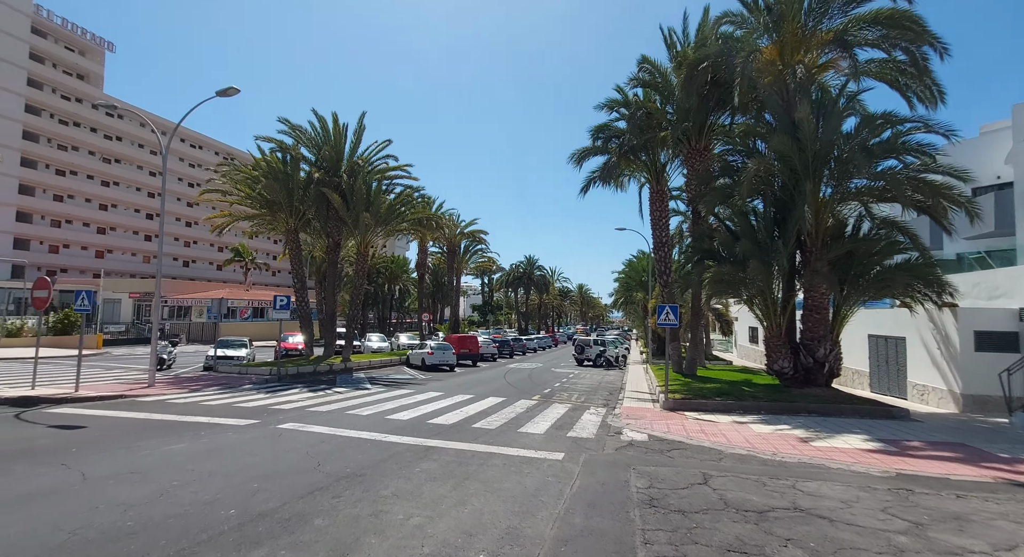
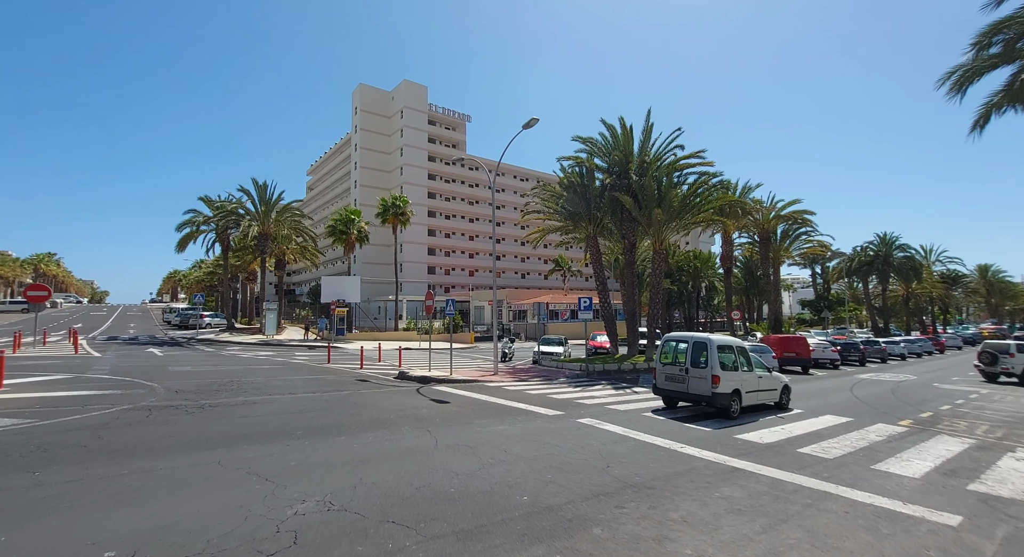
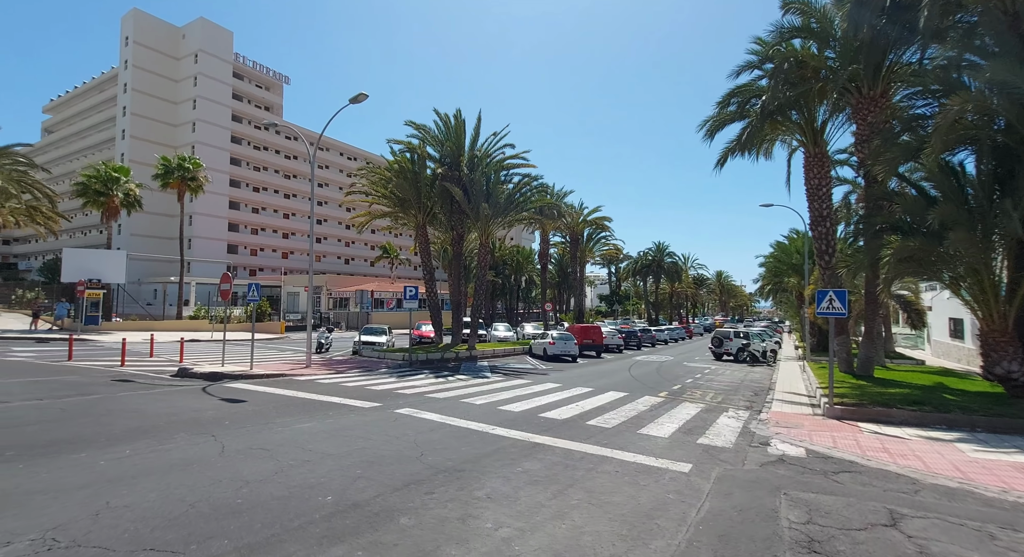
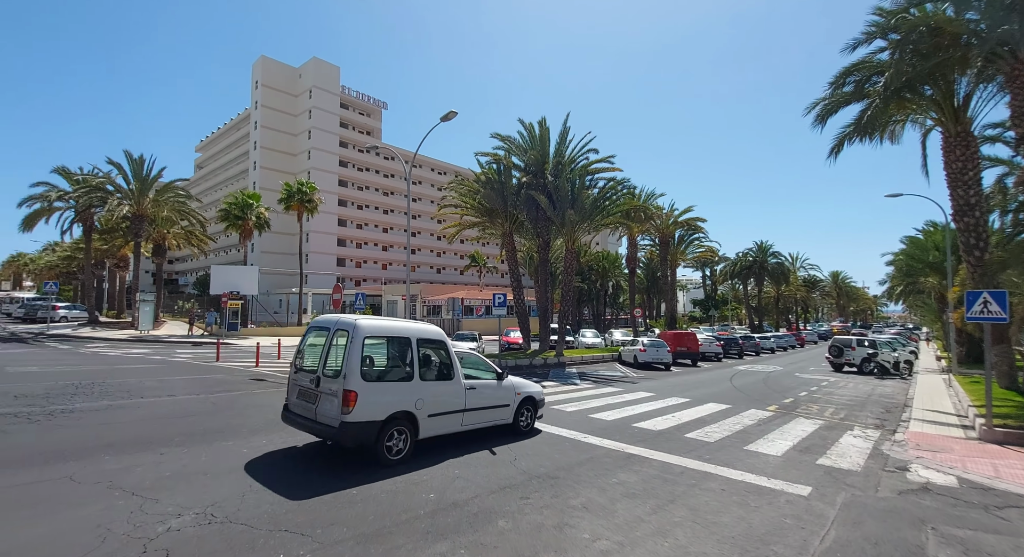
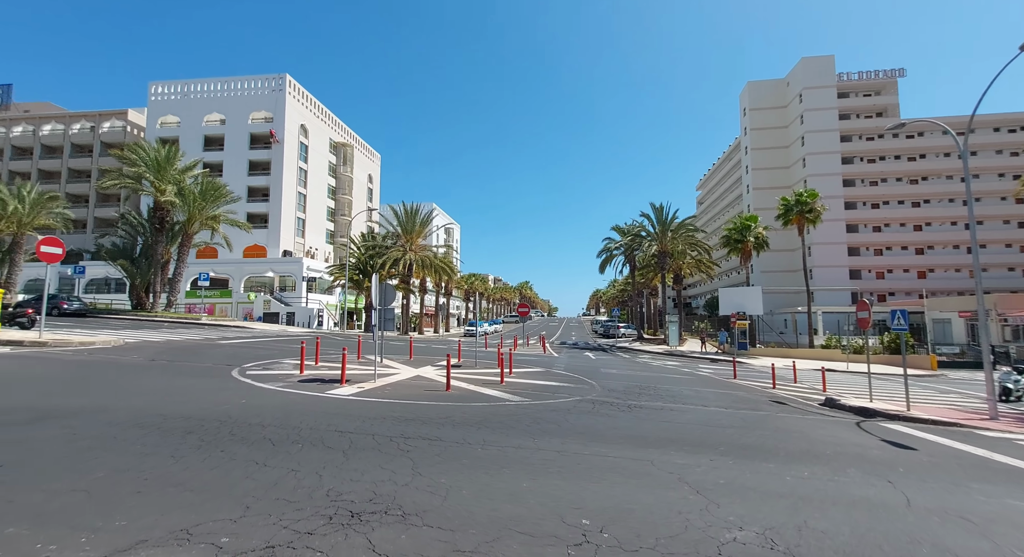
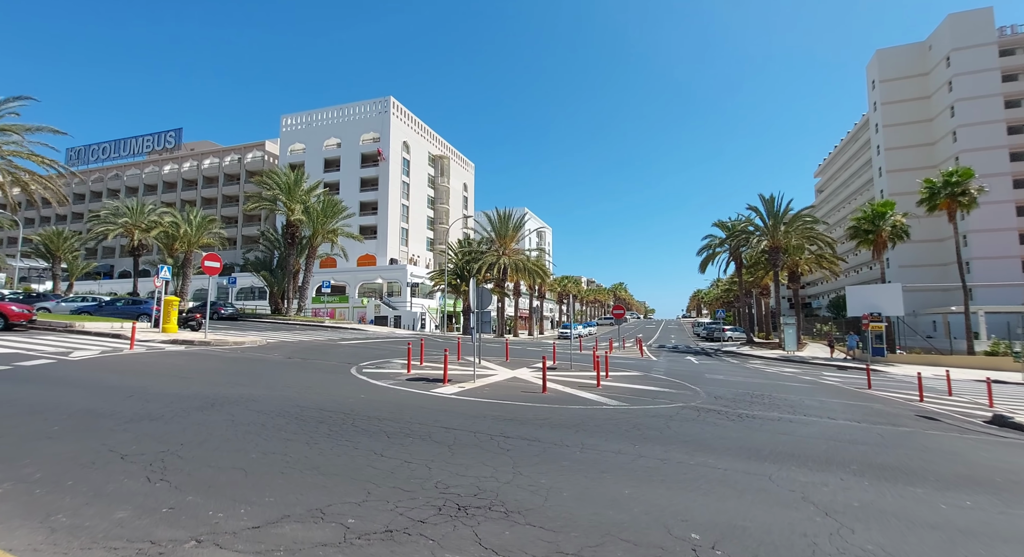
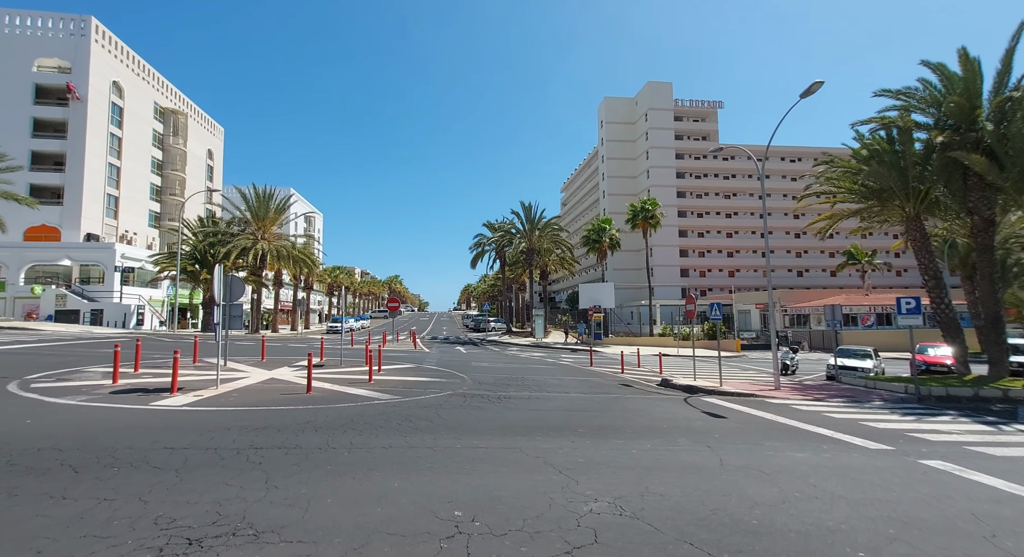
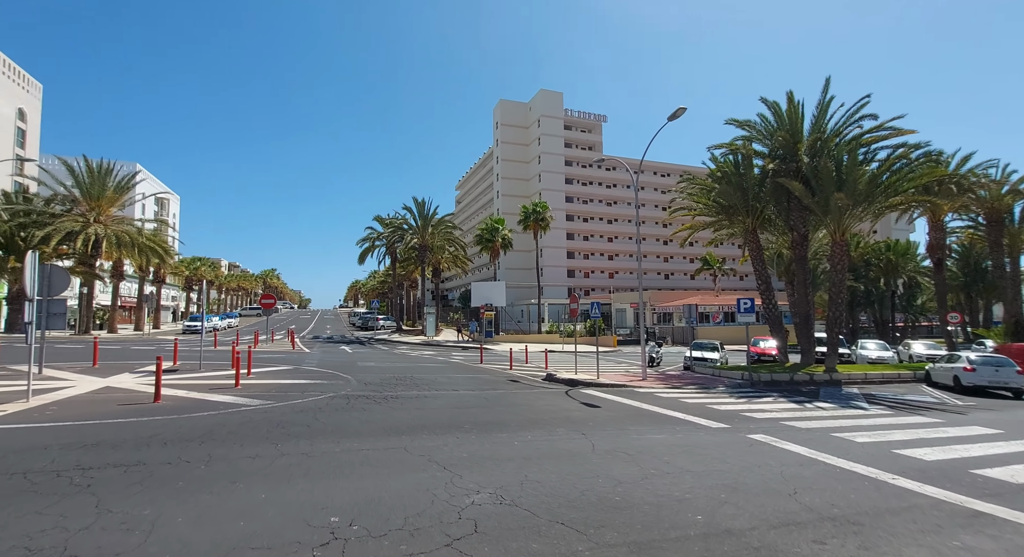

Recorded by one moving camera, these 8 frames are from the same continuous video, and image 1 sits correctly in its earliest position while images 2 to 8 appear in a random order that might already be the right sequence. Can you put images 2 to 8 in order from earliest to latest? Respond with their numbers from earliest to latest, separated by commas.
3, 4, 2, 8, 7, 5, 6
